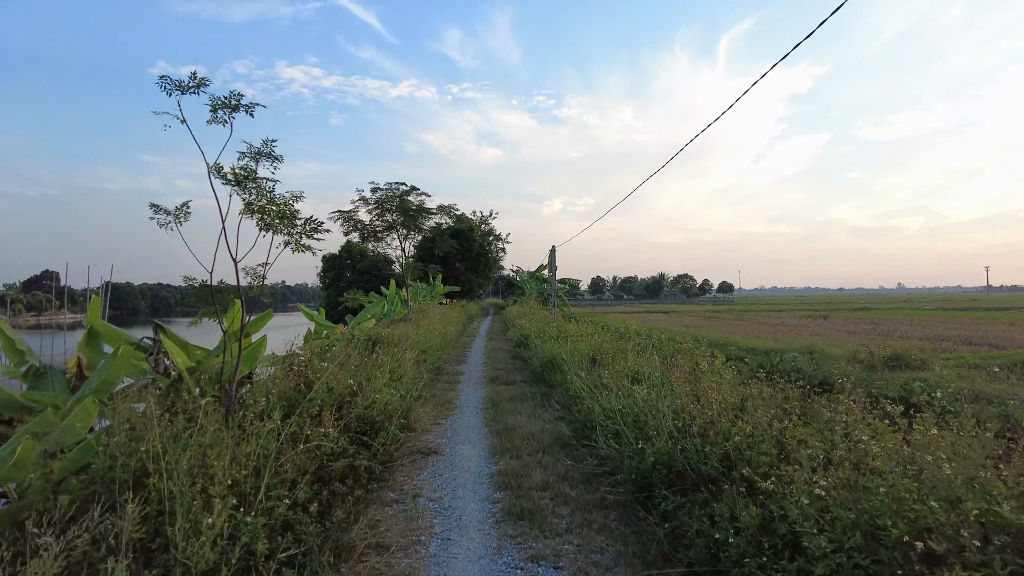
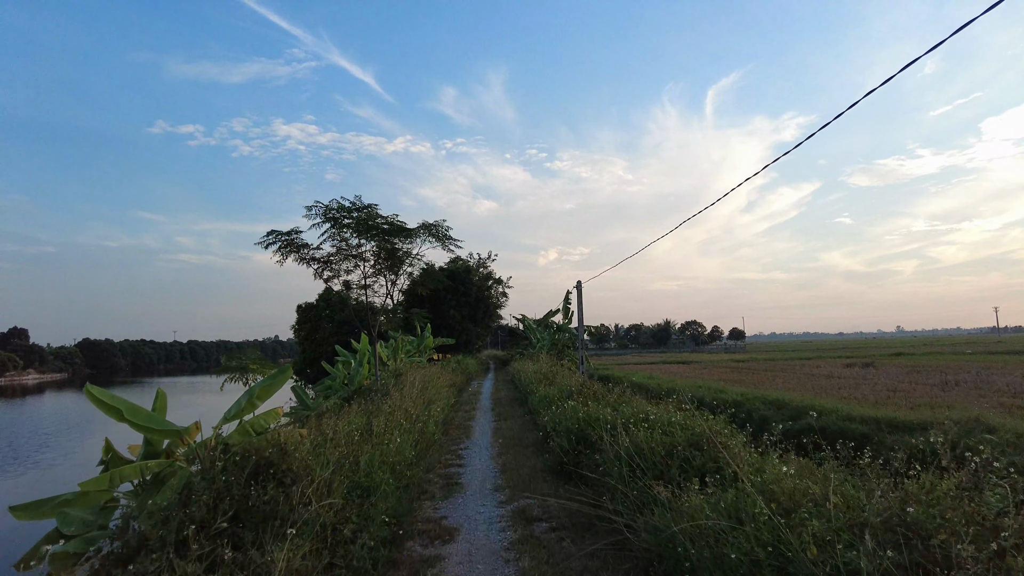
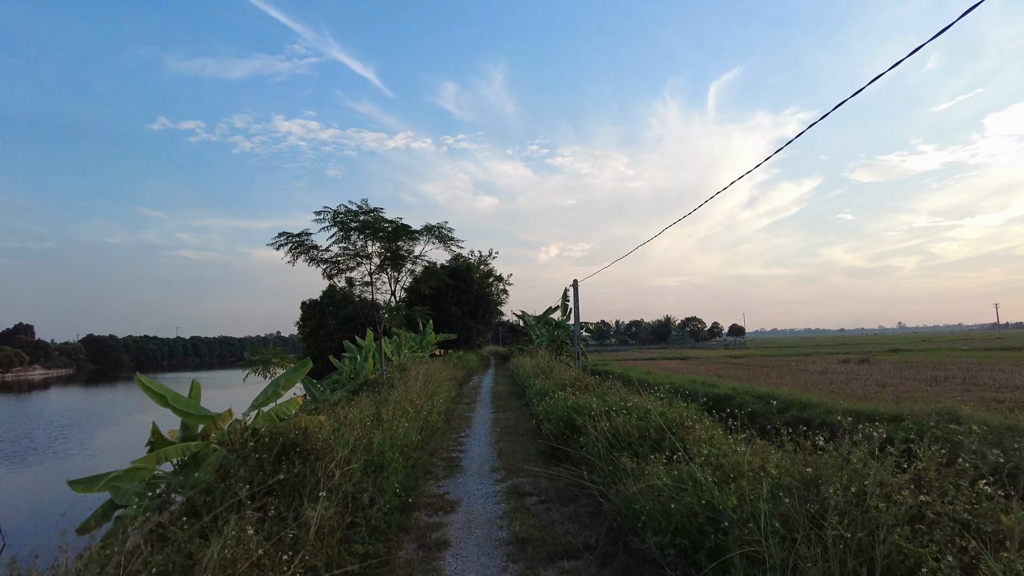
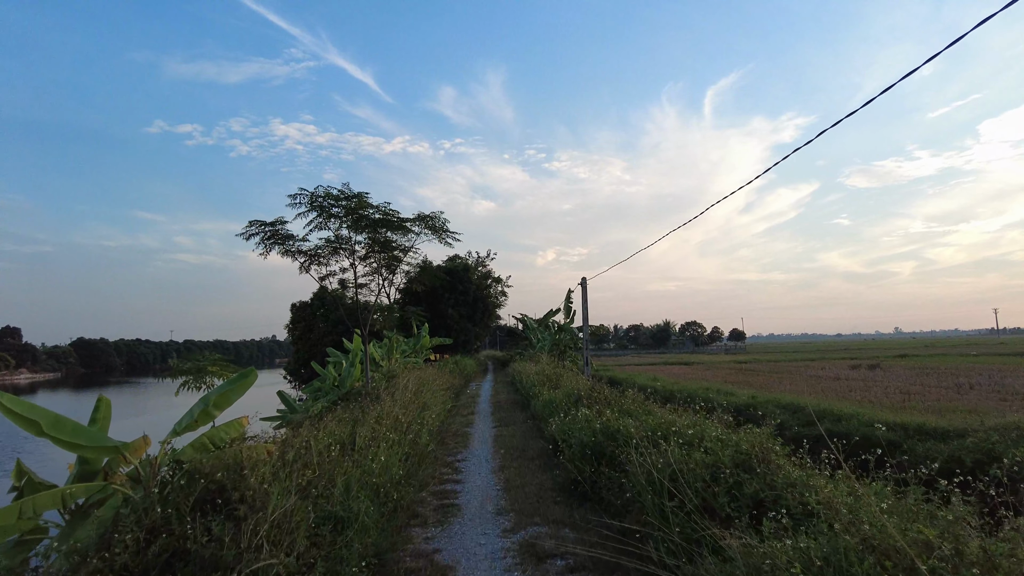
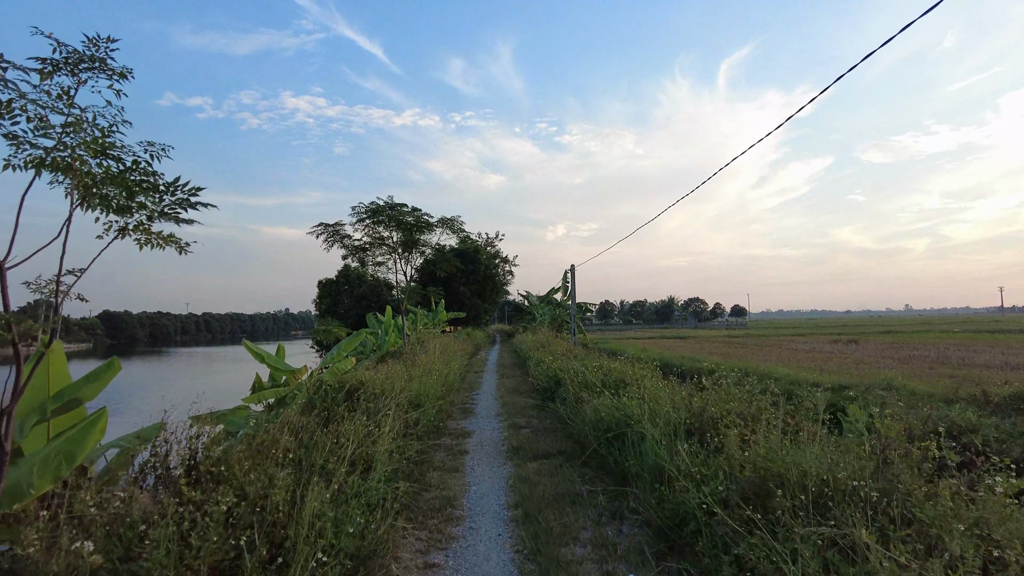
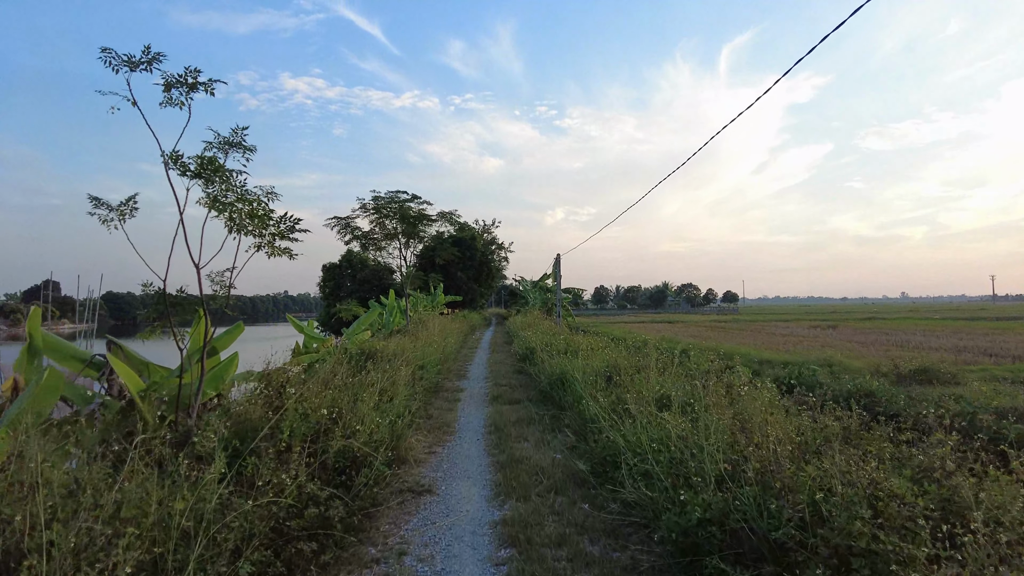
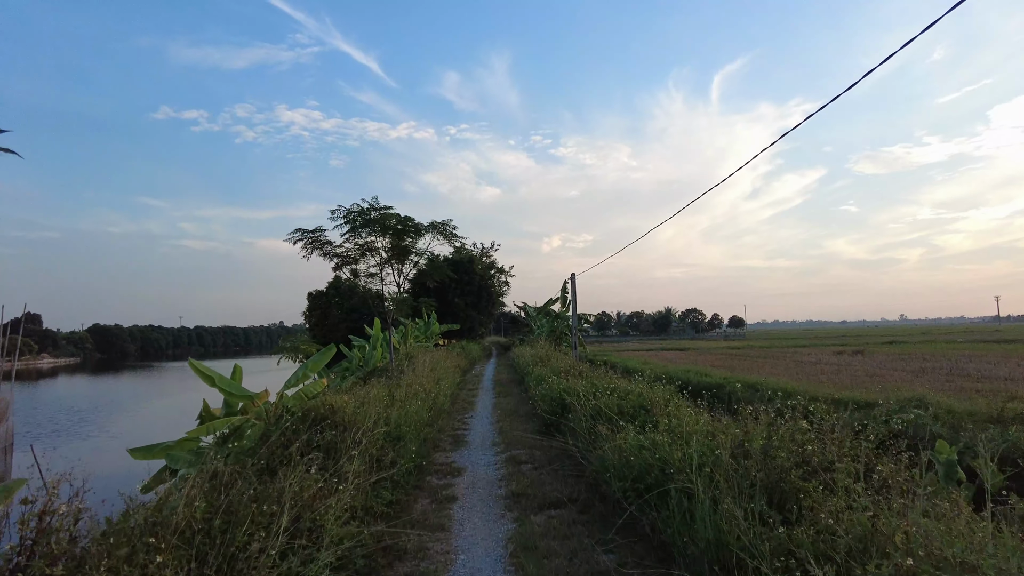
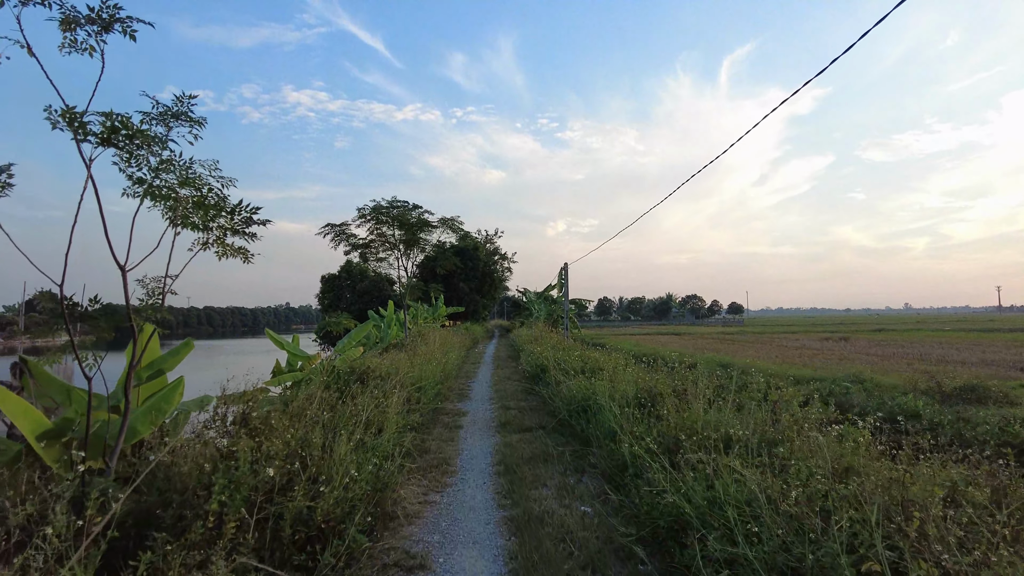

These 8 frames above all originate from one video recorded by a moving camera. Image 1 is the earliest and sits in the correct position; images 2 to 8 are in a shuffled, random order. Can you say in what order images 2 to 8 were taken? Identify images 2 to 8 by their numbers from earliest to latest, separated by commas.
6, 8, 5, 7, 3, 2, 4
